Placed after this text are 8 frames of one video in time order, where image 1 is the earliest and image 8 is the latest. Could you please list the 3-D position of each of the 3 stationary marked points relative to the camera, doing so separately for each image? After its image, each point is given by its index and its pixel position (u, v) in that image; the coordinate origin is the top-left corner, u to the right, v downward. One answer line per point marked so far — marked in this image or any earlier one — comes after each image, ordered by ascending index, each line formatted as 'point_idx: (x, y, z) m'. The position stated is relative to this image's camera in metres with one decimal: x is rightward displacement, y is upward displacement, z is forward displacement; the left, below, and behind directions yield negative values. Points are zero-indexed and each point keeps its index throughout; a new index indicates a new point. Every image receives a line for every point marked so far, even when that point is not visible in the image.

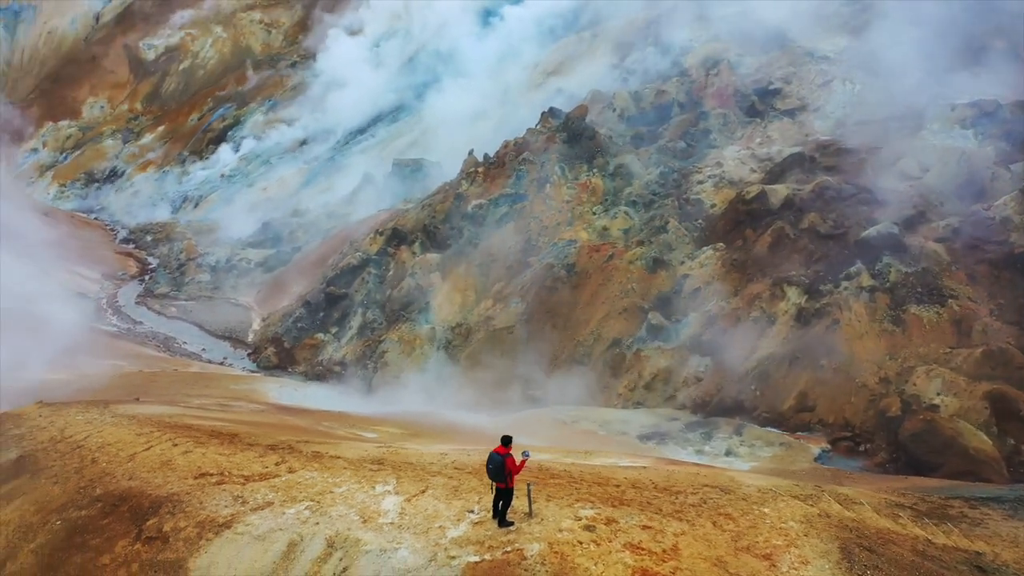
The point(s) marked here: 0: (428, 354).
0: (-2.0, -1.6, +19.6) m
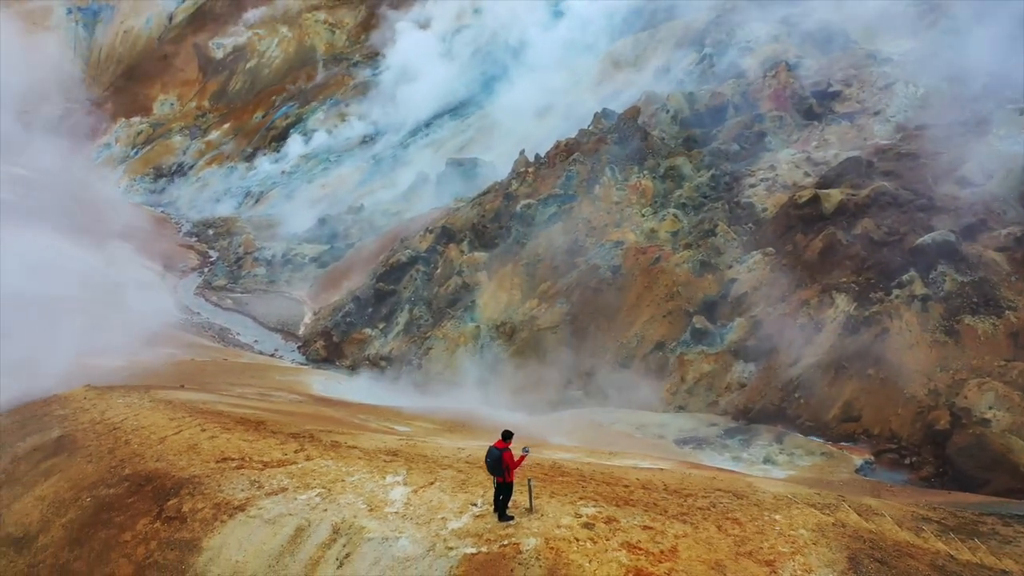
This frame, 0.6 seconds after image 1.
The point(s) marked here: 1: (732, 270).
0: (-1.0, -1.6, +19.7) m
1: (+4.9, +0.4, +18.5) m
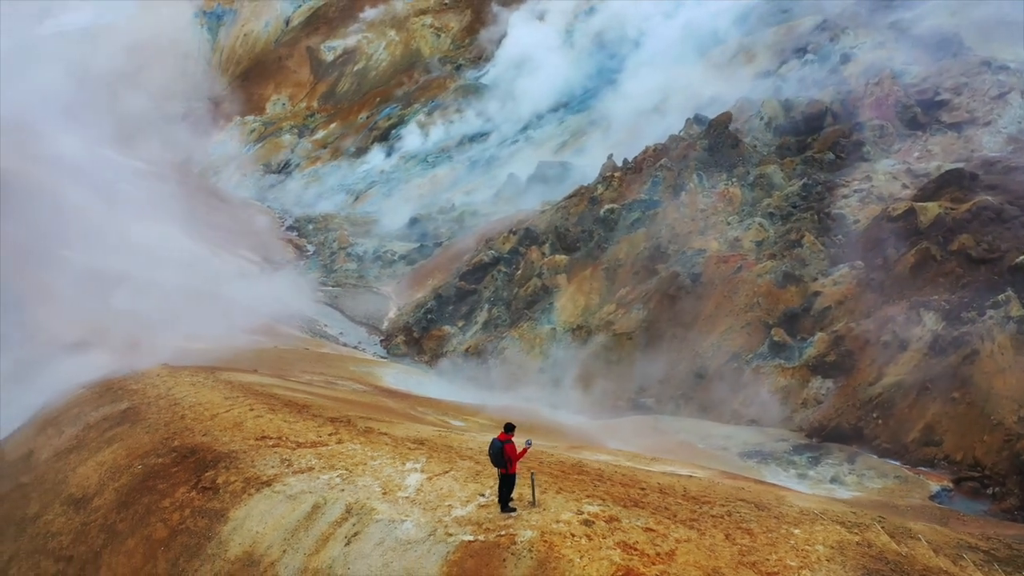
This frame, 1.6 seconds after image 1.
0: (+0.8, -1.6, +19.8) m
1: (+6.6, +0.1, +17.9) m
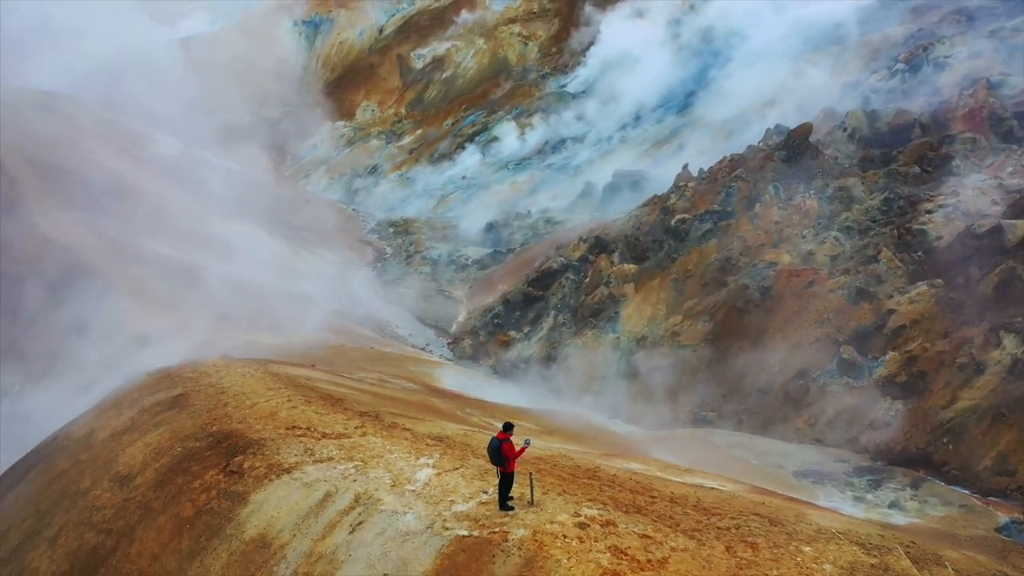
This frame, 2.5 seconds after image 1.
0: (+2.3, -1.8, +19.7) m
1: (+7.9, -0.3, +17.2) m
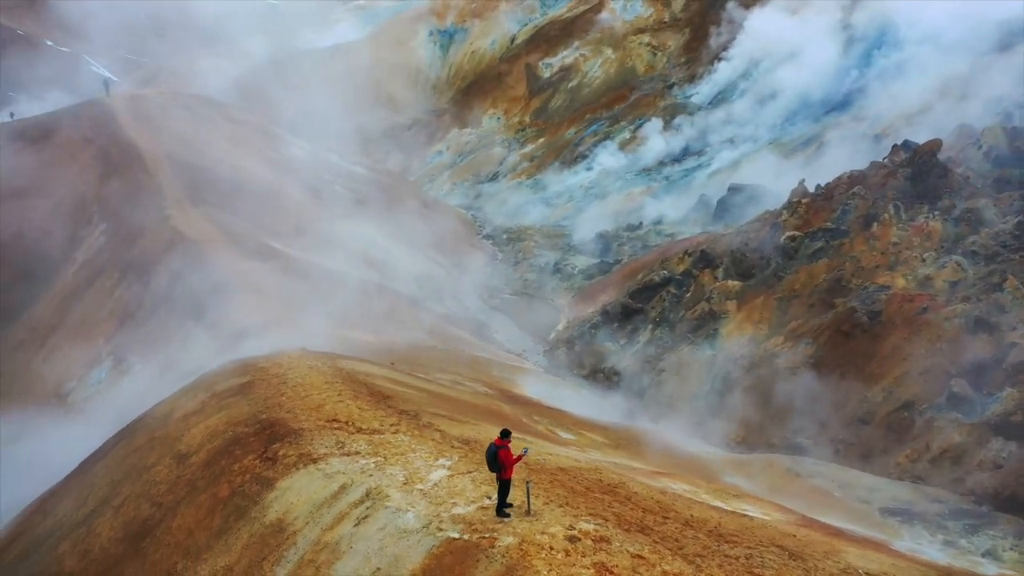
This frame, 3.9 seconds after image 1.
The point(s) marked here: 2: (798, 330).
0: (+4.5, -2.2, +19.2) m
1: (+9.7, -0.9, +15.9) m
2: (+6.6, -1.0, +19.1) m
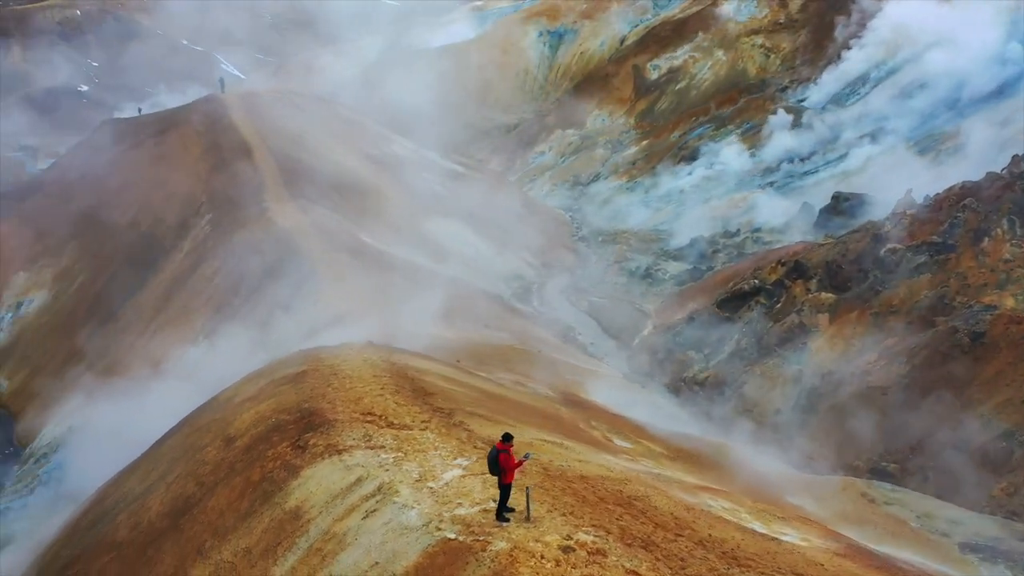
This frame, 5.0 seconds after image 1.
0: (+6.2, -2.4, +18.5) m
1: (+11.0, -1.3, +14.5) m
2: (+8.4, -1.3, +18.1) m
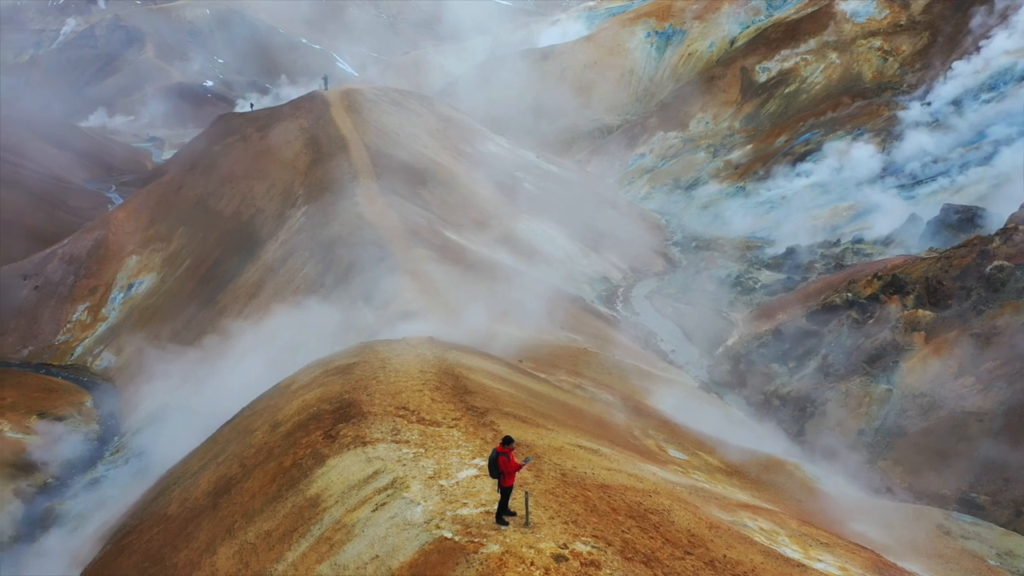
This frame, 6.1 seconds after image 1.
0: (+7.7, -2.8, +17.6) m
1: (+12.1, -1.8, +13.1) m
2: (+9.9, -1.7, +17.0) m
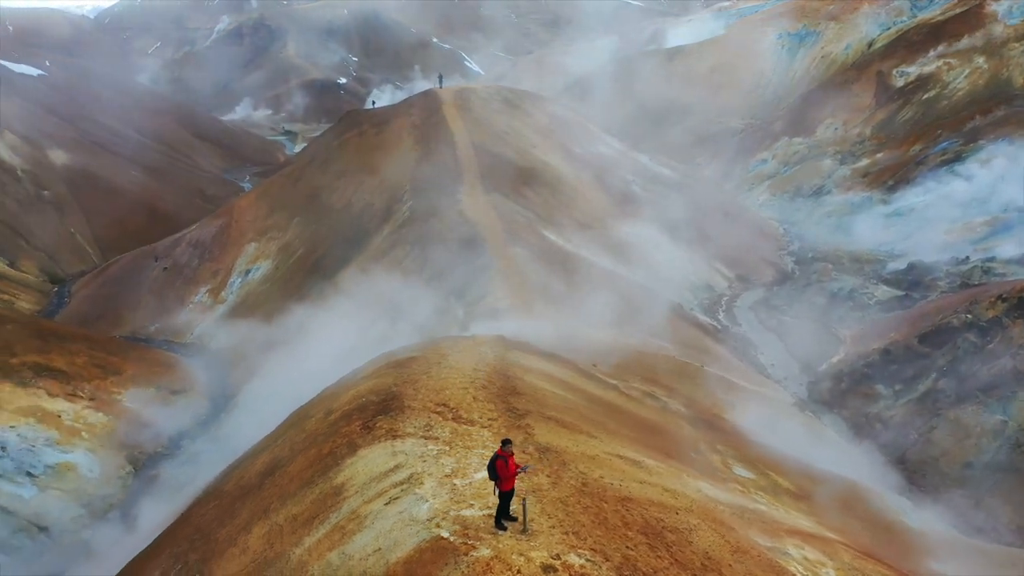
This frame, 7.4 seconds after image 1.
0: (+9.4, -3.2, +16.3) m
1: (+13.1, -2.5, +11.2) m
2: (+11.5, -2.3, +15.4) m
